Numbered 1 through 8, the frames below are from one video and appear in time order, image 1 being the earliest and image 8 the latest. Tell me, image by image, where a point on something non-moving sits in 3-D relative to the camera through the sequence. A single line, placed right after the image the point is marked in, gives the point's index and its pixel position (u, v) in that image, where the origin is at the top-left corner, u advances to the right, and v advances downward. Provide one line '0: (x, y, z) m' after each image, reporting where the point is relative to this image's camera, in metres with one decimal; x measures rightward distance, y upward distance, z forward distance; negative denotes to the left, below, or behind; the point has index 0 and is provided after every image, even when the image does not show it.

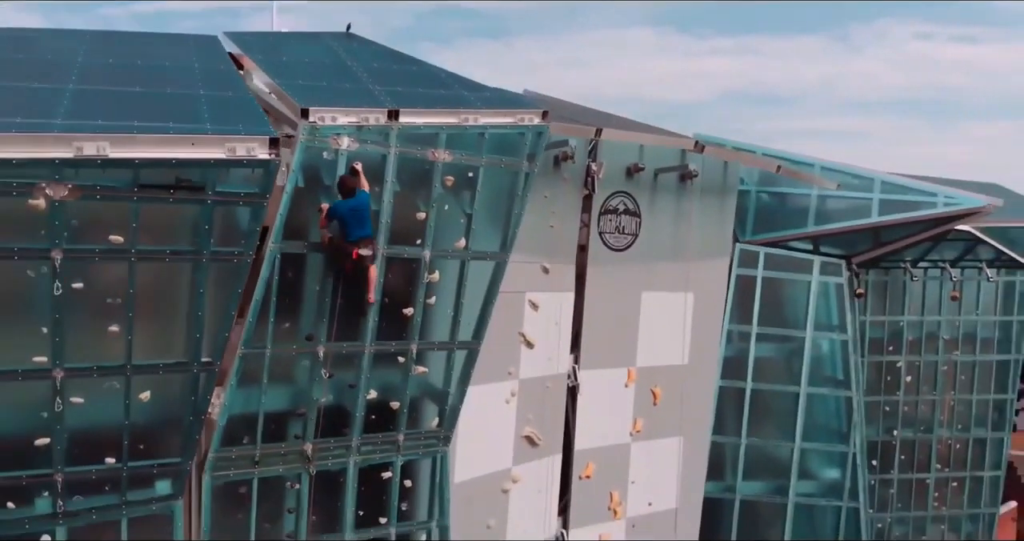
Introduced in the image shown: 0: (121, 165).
0: (-1.9, +0.5, +7.1) m
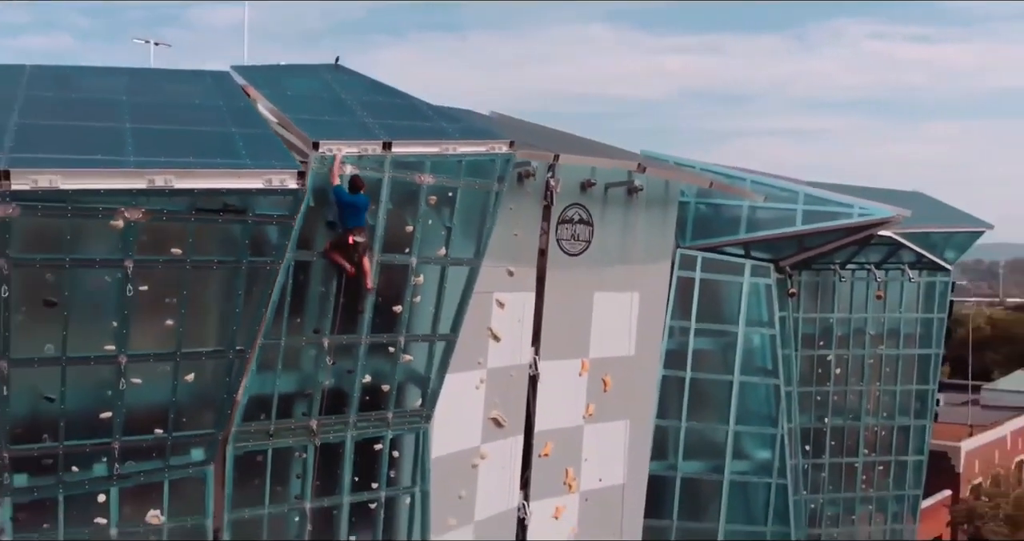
0: (-2.0, +0.5, +8.8) m
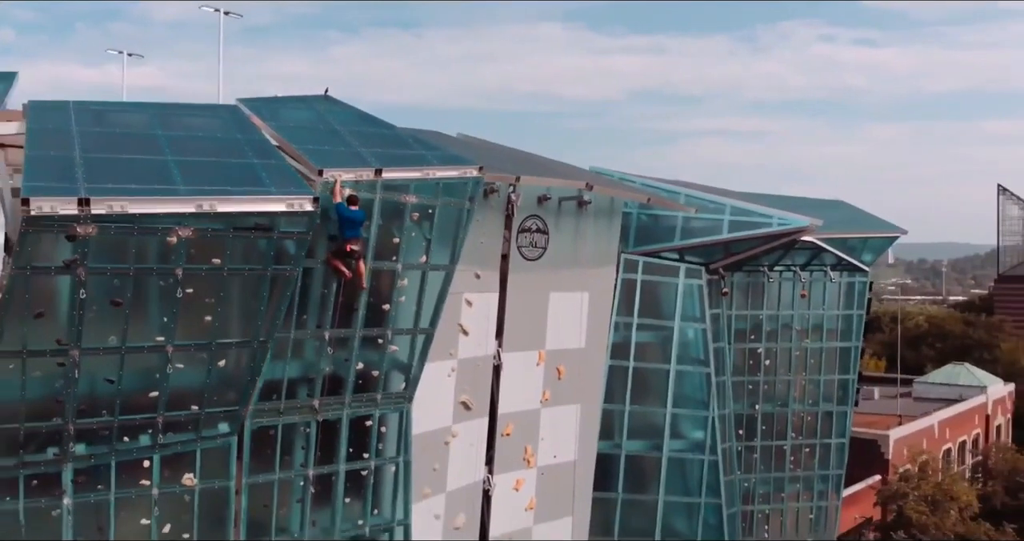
0: (-2.2, +0.4, +11.0) m
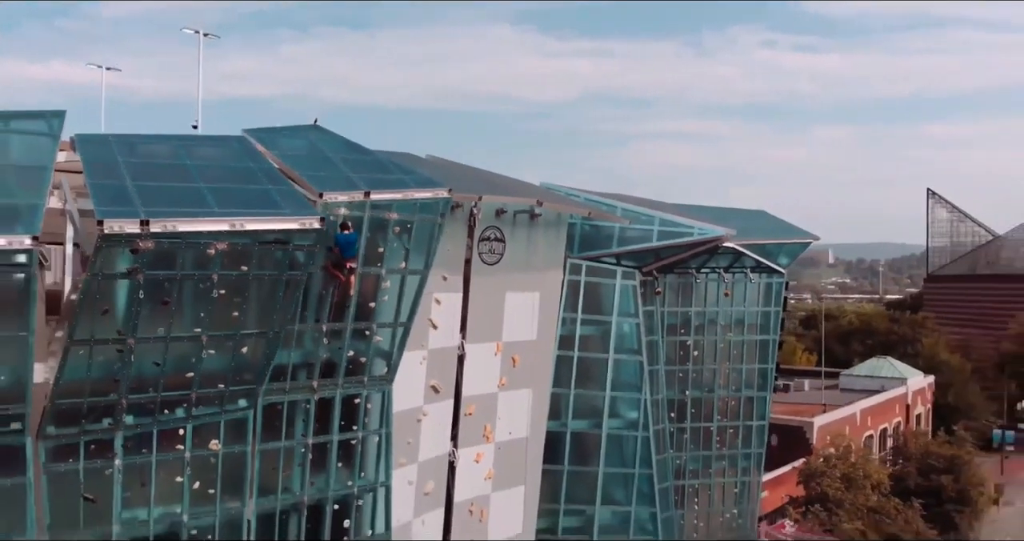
0: (-2.5, +0.4, +13.8) m
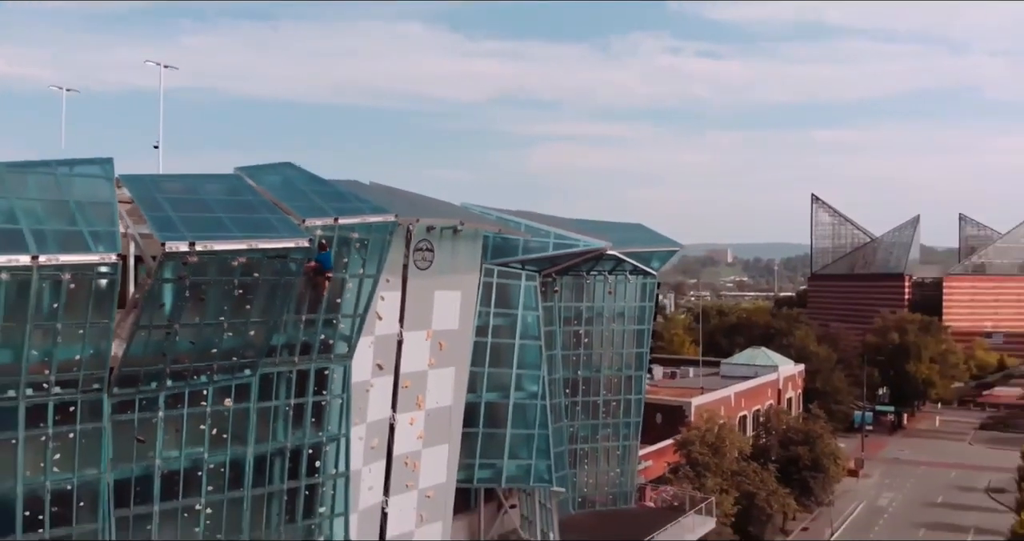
0: (-3.5, +0.3, +19.4) m
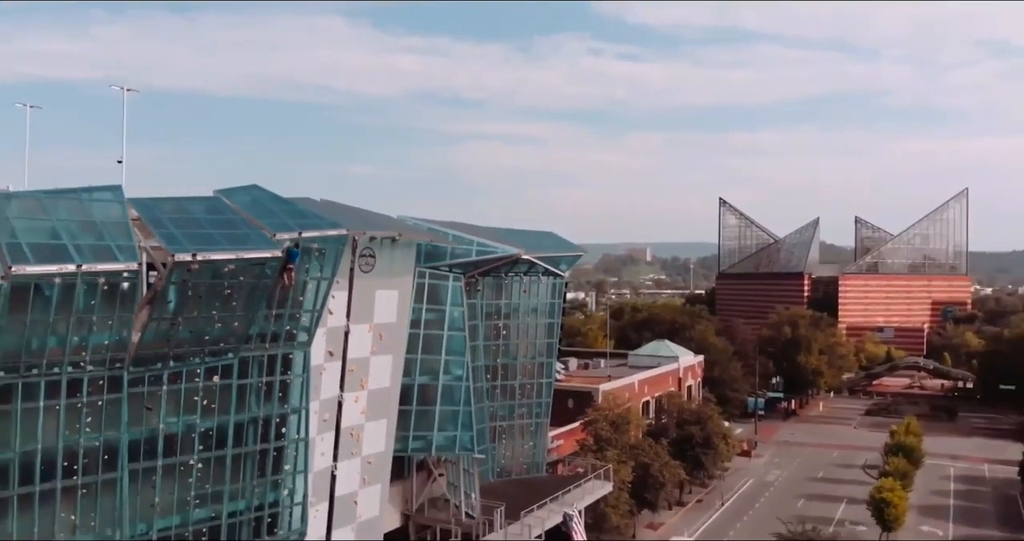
0: (-4.7, +0.2, +24.7) m
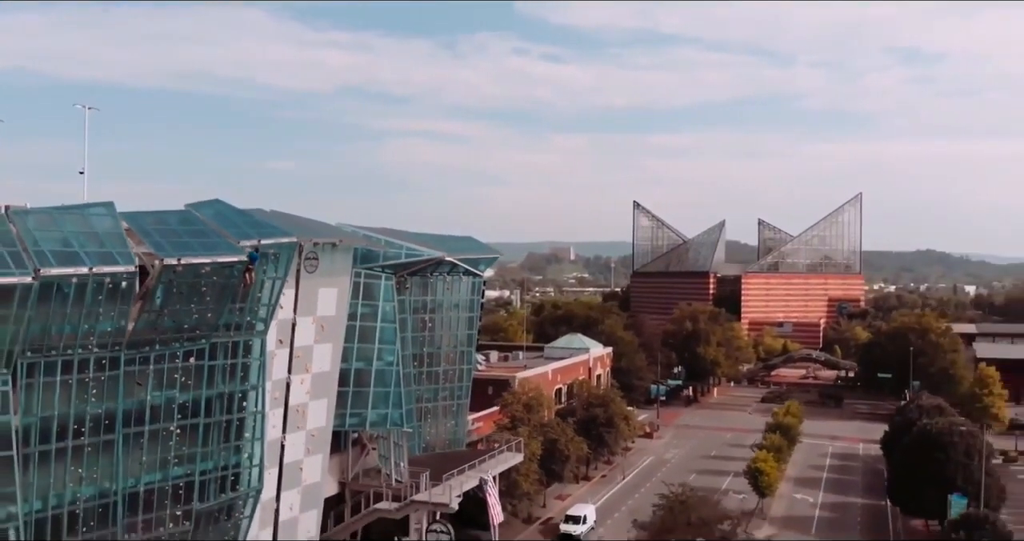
0: (-6.4, +0.2, +30.6) m
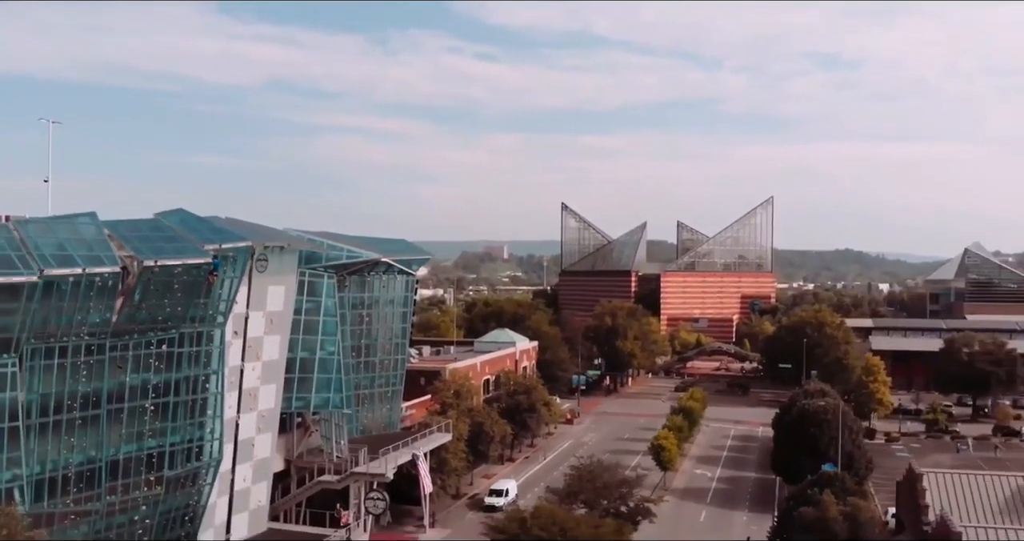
0: (-8.3, +0.2, +36.1) m
